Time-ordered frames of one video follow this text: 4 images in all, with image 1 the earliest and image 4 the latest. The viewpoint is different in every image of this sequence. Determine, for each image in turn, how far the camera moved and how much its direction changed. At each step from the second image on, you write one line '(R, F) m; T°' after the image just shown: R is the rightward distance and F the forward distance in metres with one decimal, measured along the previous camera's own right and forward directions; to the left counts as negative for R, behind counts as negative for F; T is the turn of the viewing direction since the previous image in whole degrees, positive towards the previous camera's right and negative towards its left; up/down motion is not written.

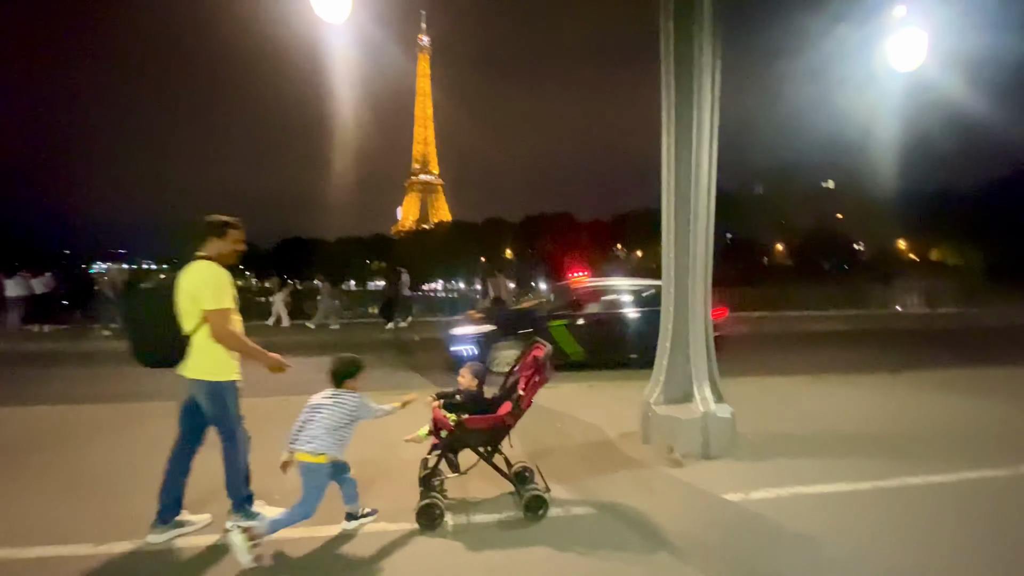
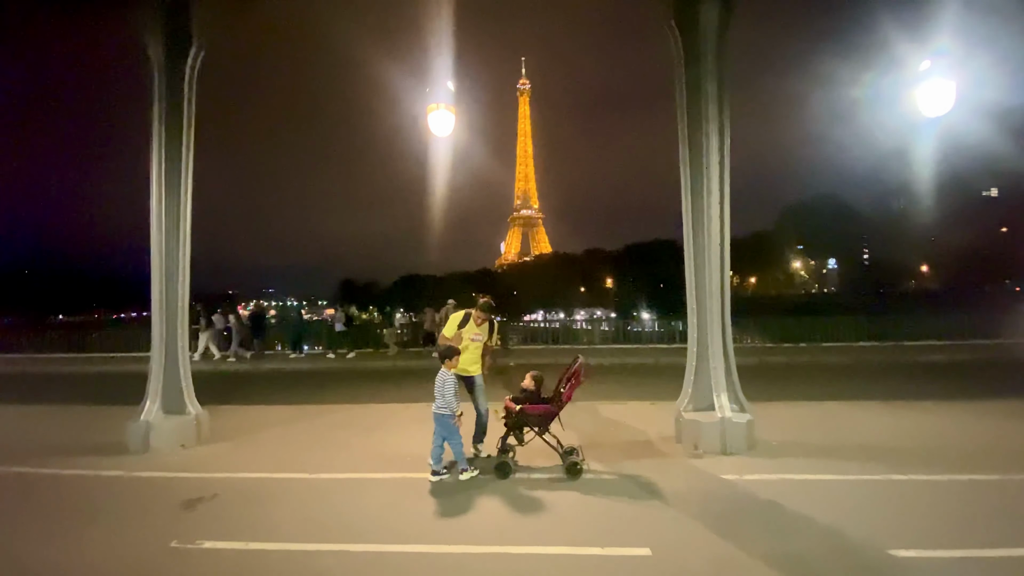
(+0.5, -2.3) m; -8°
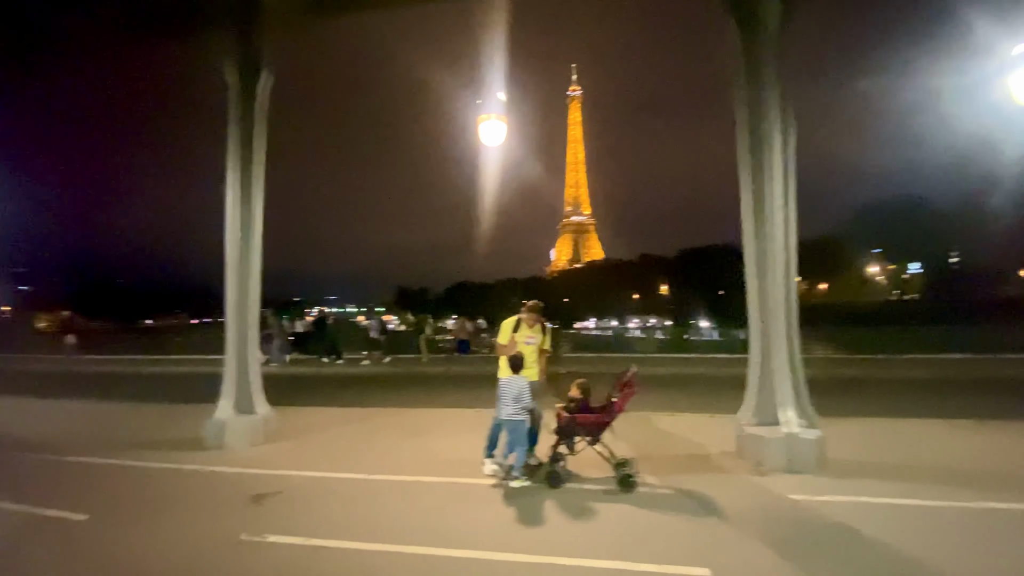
(0.0, +0.3) m; -4°
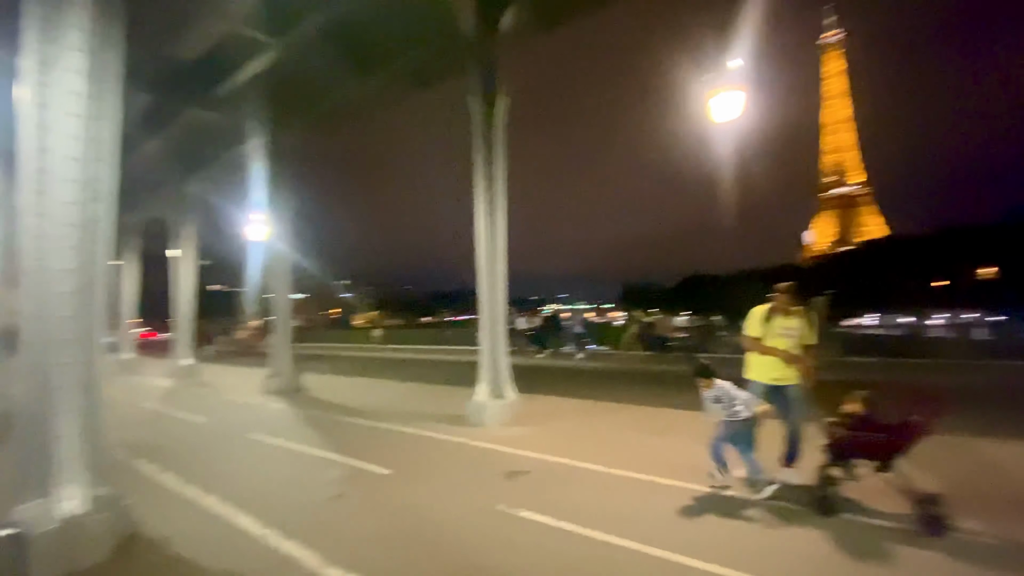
(-0.4, +1.0) m; -15°
